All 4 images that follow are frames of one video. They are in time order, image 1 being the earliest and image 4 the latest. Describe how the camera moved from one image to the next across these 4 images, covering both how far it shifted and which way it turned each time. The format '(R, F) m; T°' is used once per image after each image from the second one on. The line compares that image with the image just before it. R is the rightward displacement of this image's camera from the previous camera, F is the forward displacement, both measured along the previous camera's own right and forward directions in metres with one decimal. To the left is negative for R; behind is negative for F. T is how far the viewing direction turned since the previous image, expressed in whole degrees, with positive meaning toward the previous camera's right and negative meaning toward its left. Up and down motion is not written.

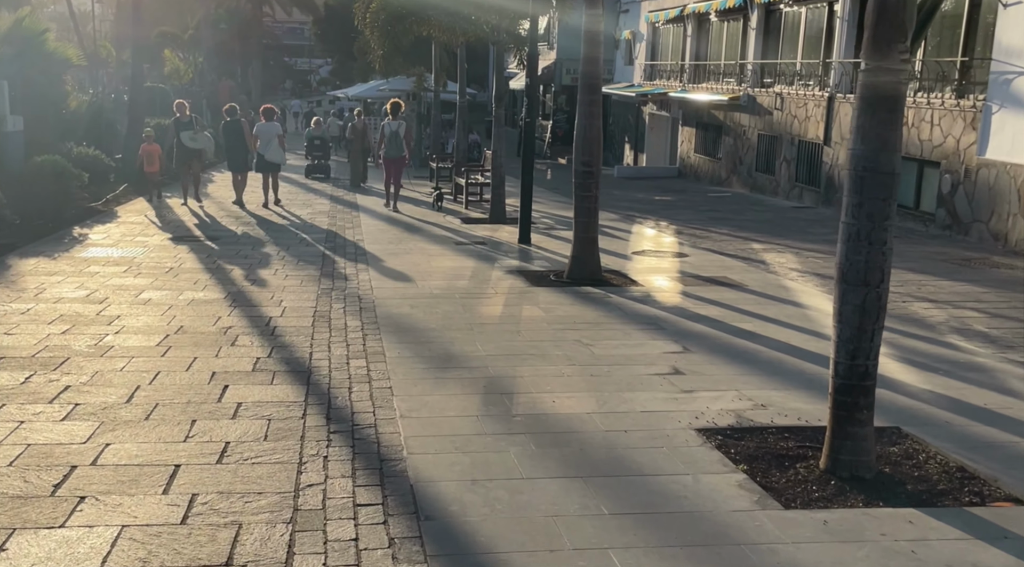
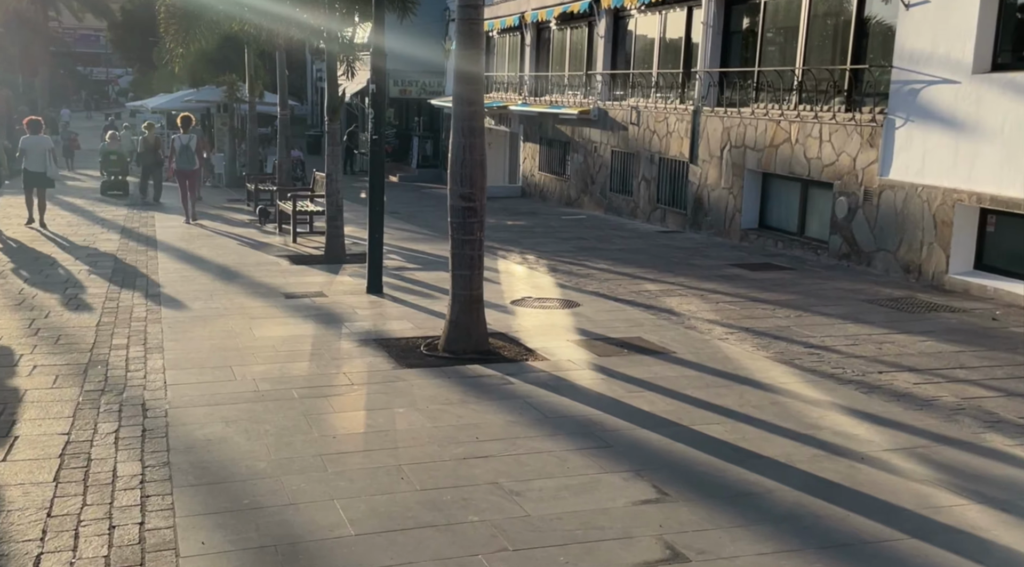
(-0.3, +3.1) m; +10°
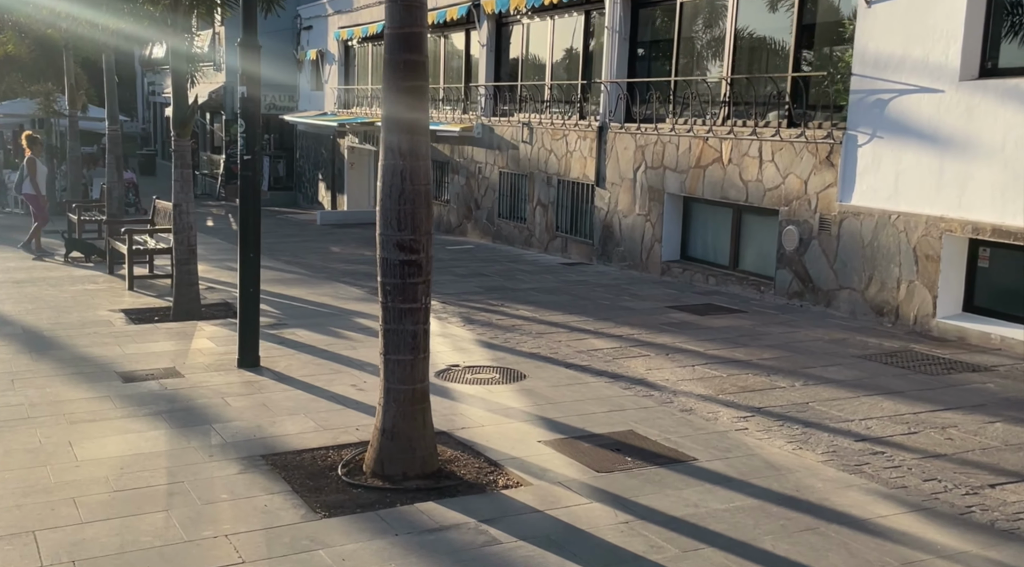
(-0.6, +2.9) m; +8°
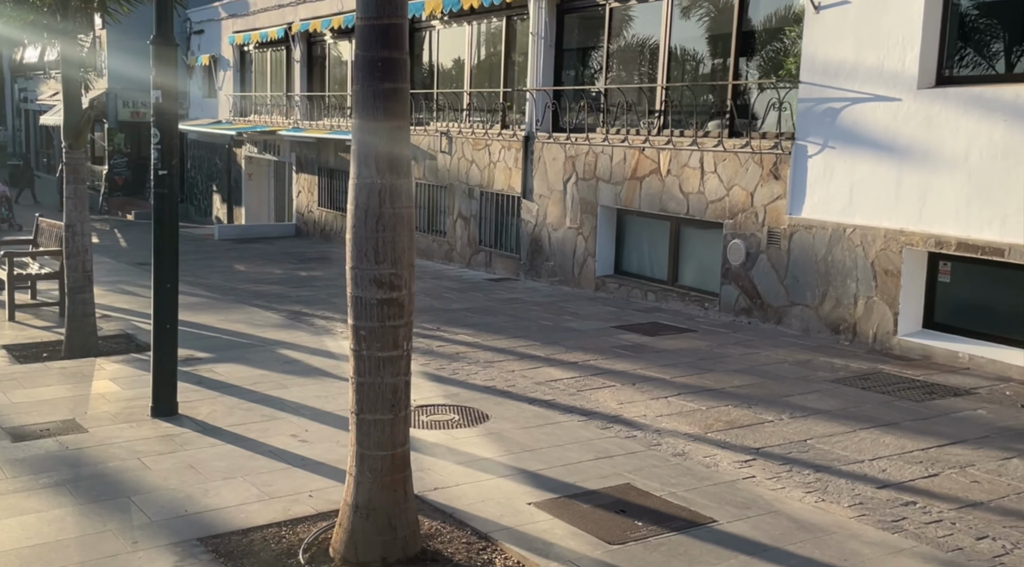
(-0.5, +1.0) m; +6°
